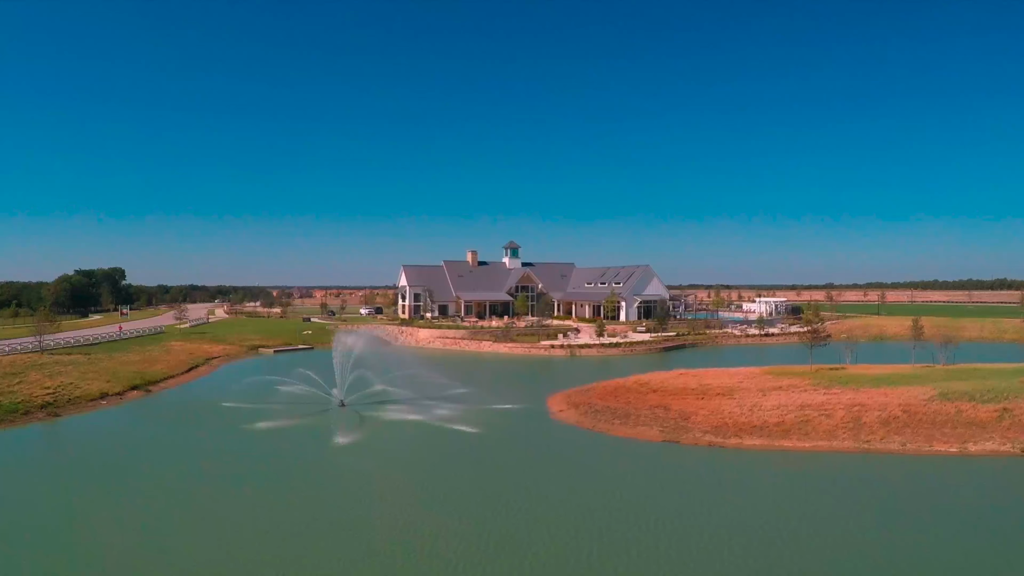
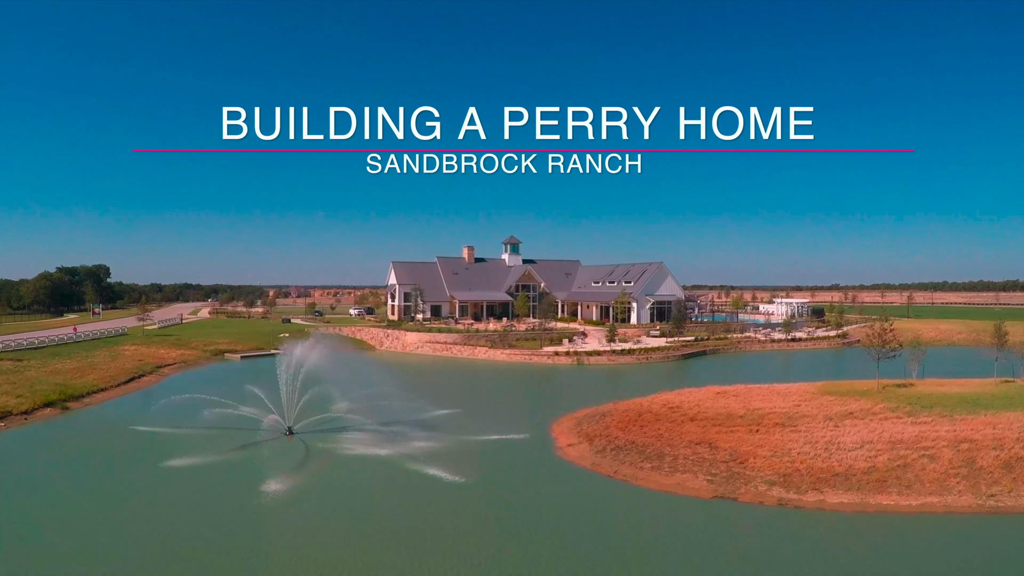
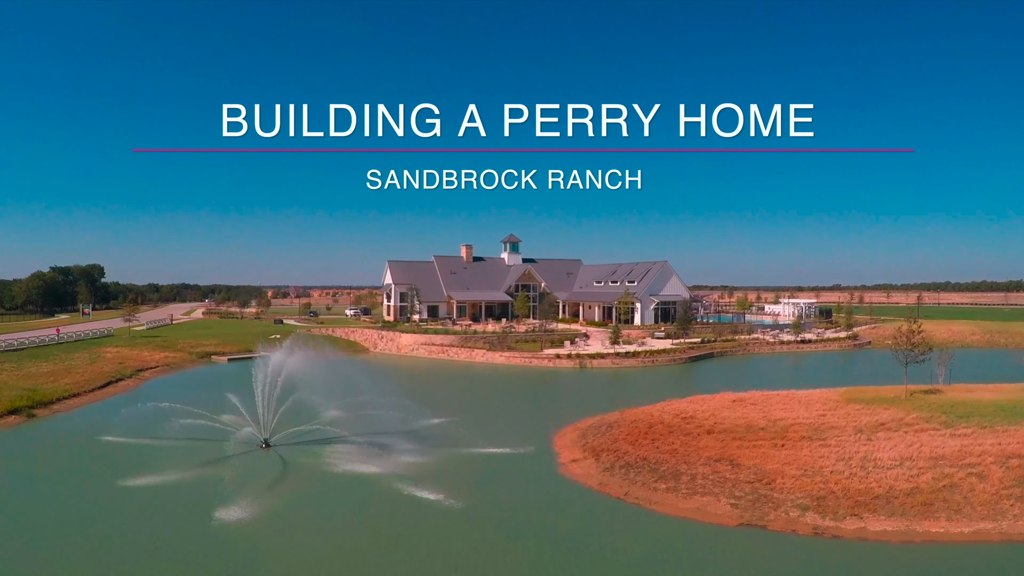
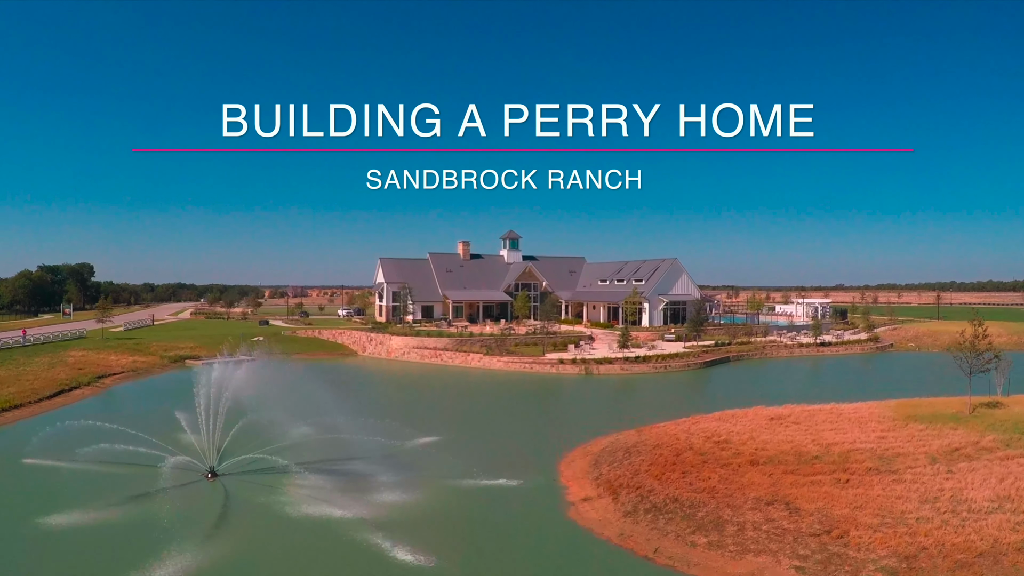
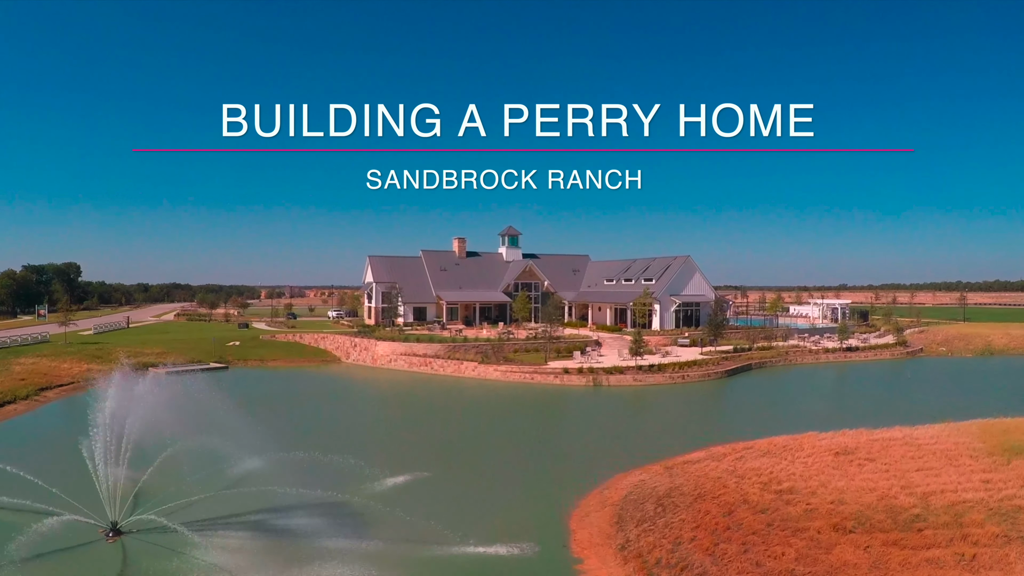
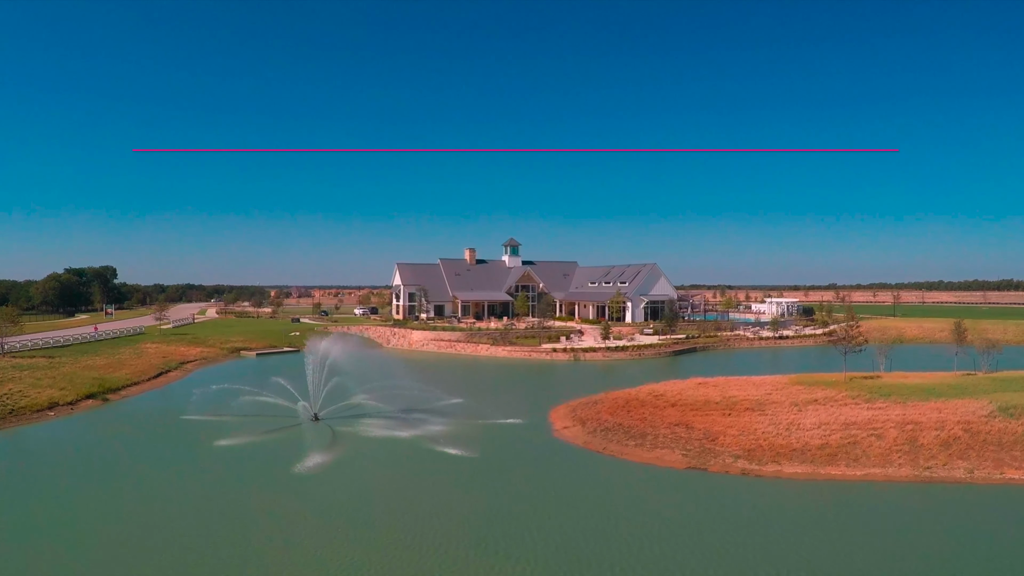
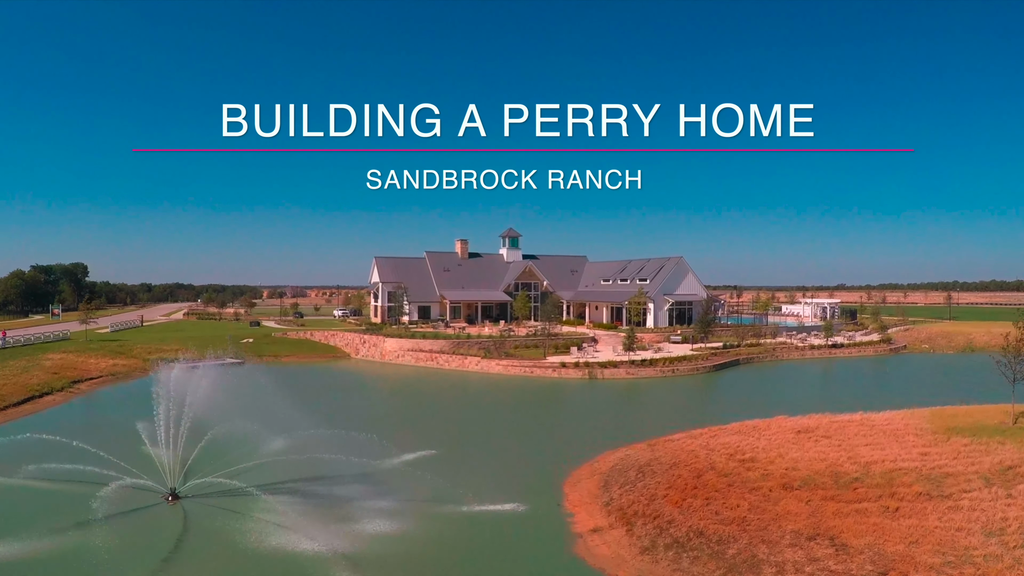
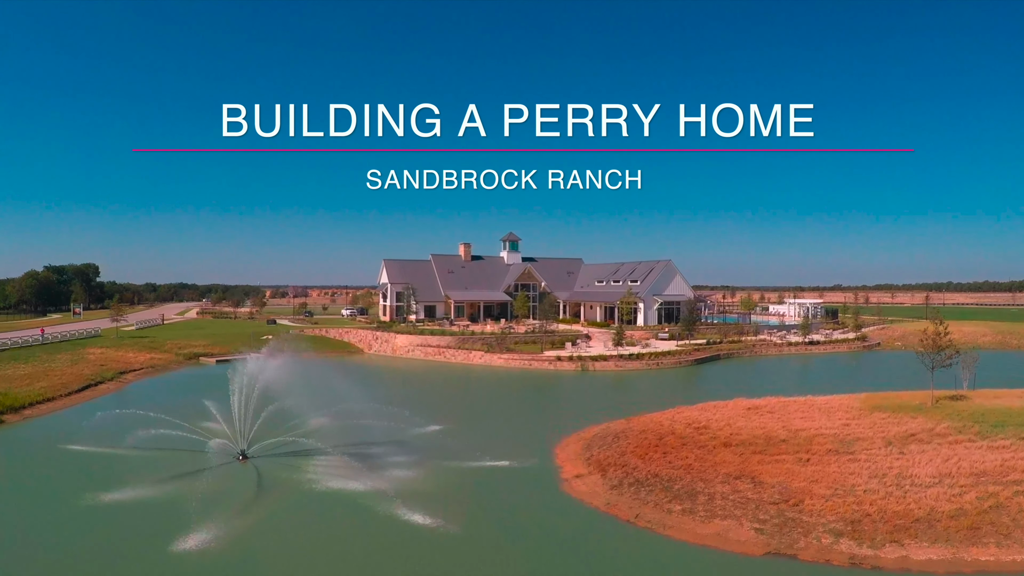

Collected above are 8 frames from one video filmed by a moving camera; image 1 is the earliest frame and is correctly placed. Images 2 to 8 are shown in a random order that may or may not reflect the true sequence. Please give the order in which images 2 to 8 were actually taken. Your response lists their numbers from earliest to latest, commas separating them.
6, 2, 3, 8, 4, 7, 5
